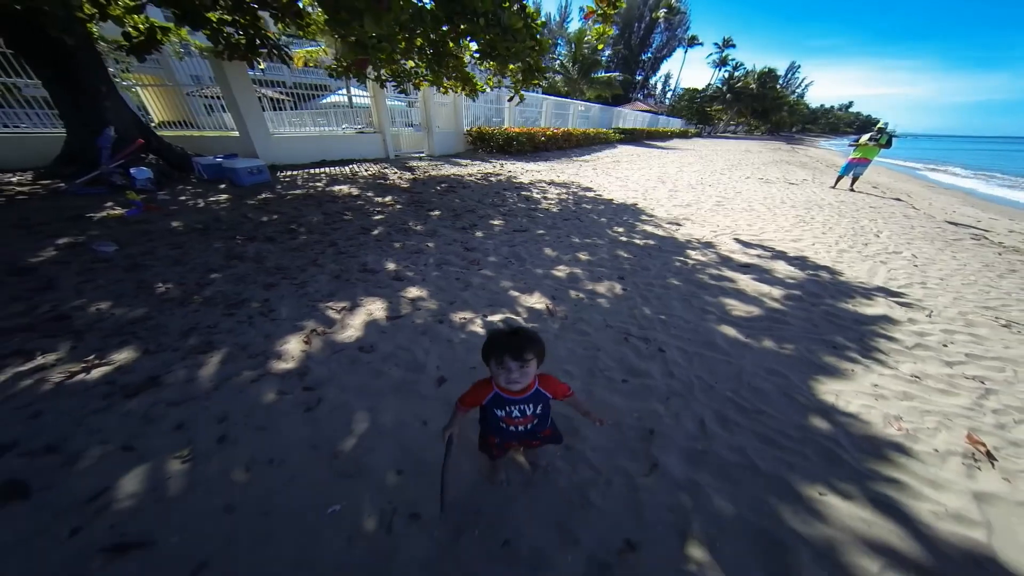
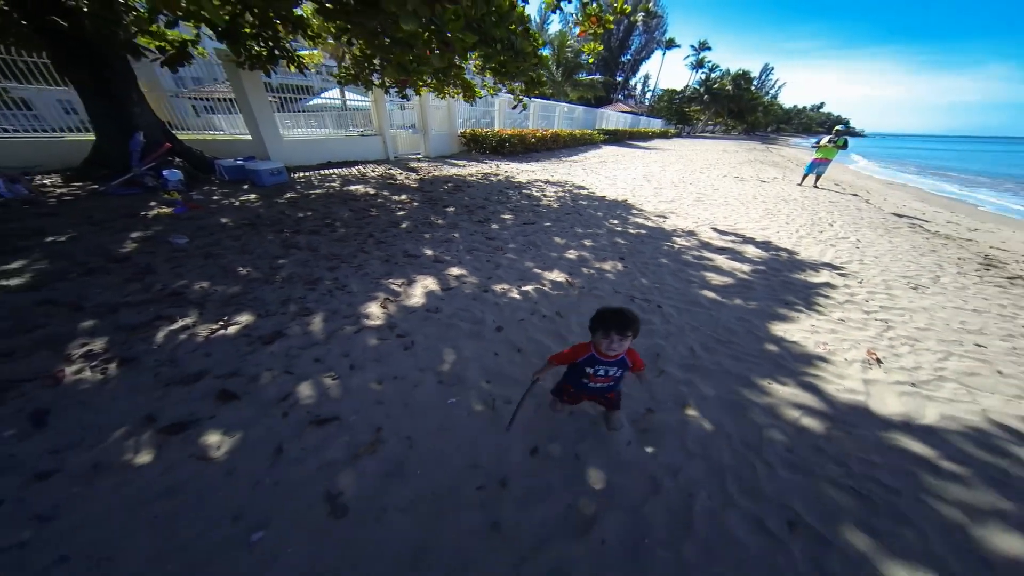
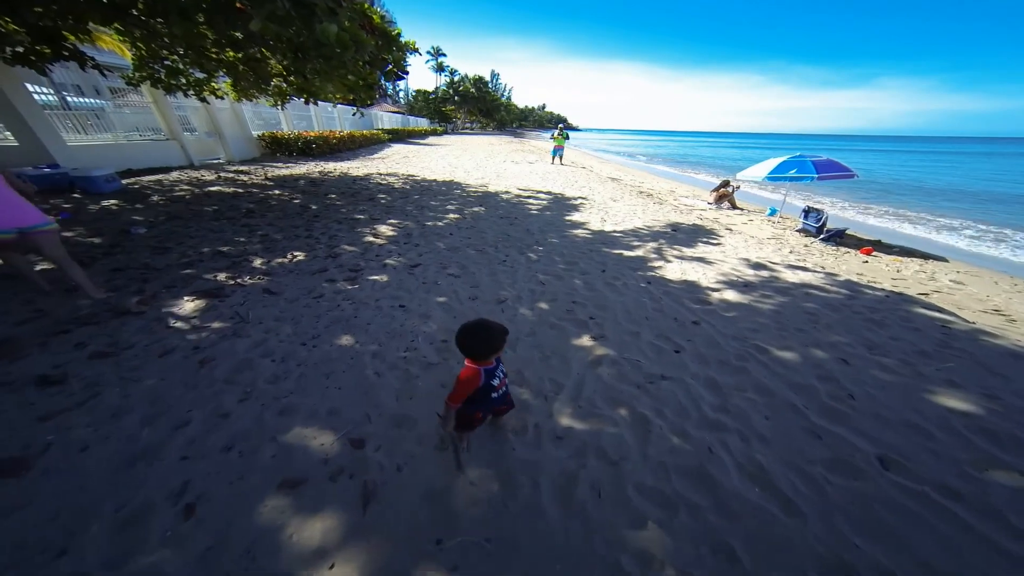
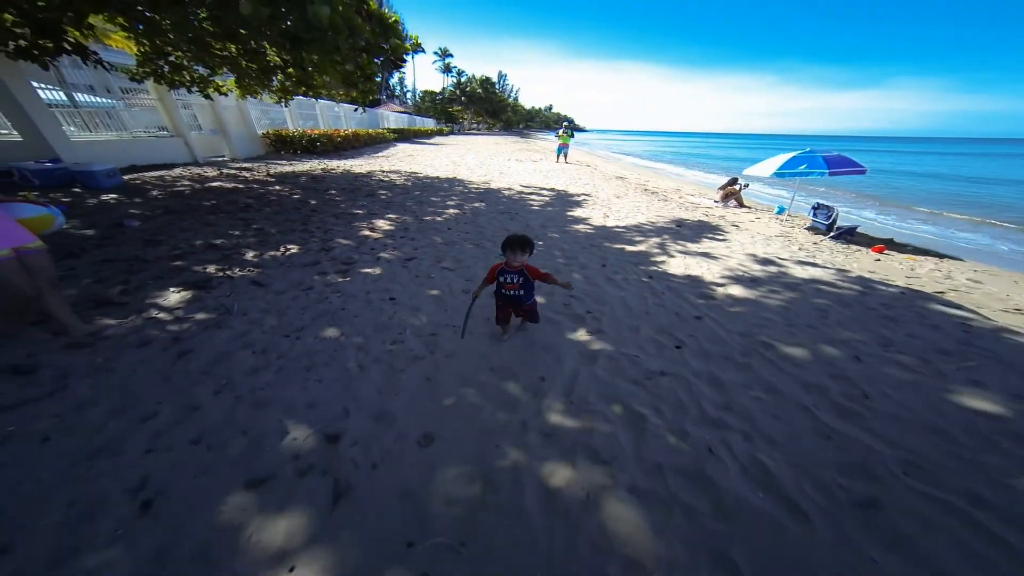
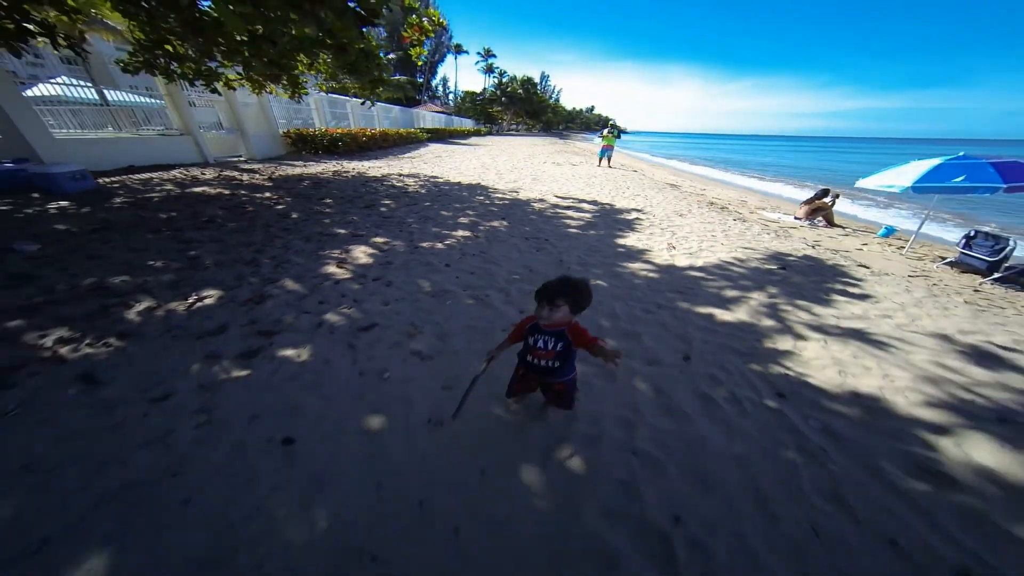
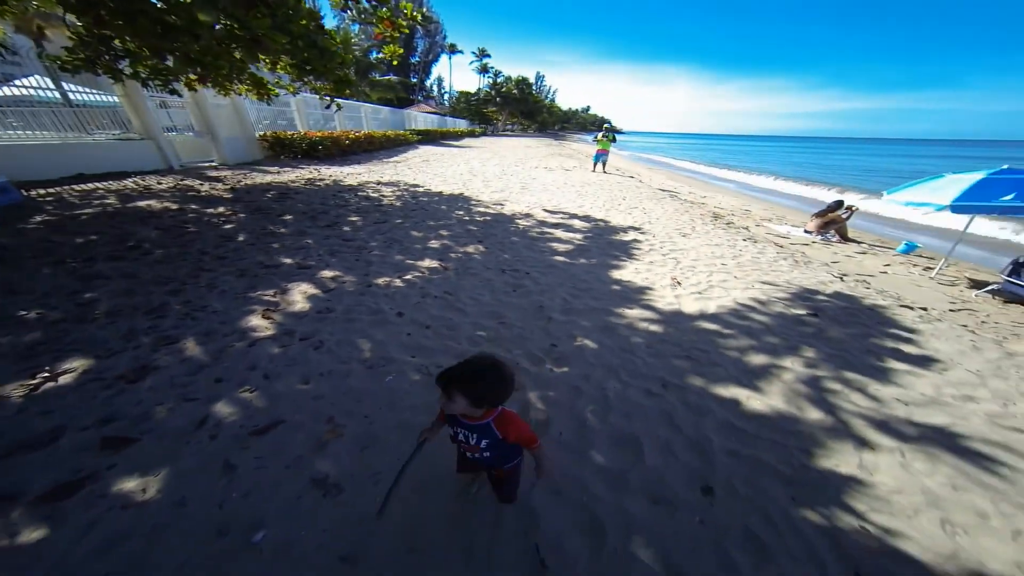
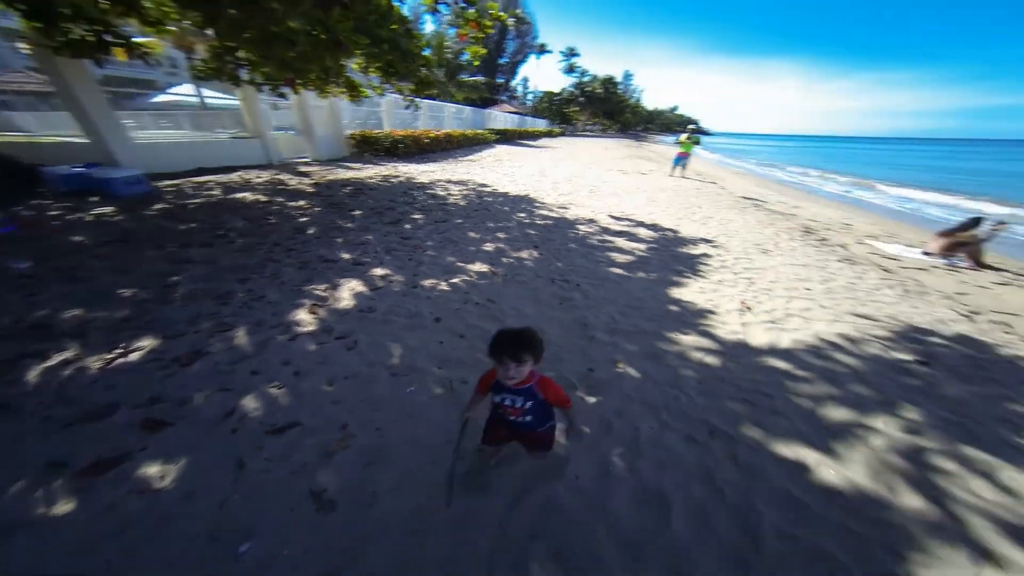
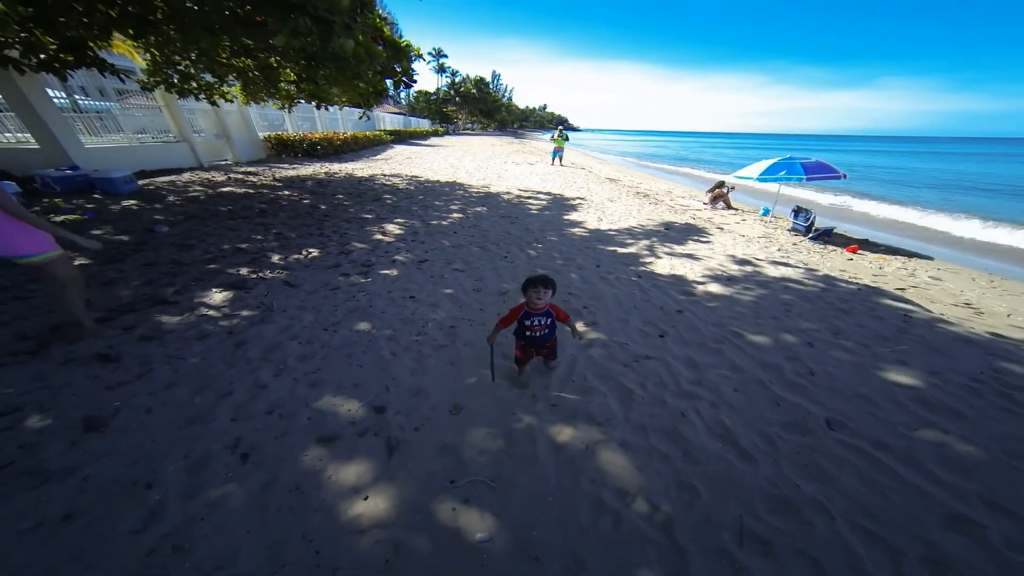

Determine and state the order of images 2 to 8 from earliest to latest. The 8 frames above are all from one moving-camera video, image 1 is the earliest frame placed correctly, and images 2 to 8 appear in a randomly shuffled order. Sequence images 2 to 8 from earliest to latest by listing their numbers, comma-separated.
2, 7, 6, 5, 4, 8, 3
